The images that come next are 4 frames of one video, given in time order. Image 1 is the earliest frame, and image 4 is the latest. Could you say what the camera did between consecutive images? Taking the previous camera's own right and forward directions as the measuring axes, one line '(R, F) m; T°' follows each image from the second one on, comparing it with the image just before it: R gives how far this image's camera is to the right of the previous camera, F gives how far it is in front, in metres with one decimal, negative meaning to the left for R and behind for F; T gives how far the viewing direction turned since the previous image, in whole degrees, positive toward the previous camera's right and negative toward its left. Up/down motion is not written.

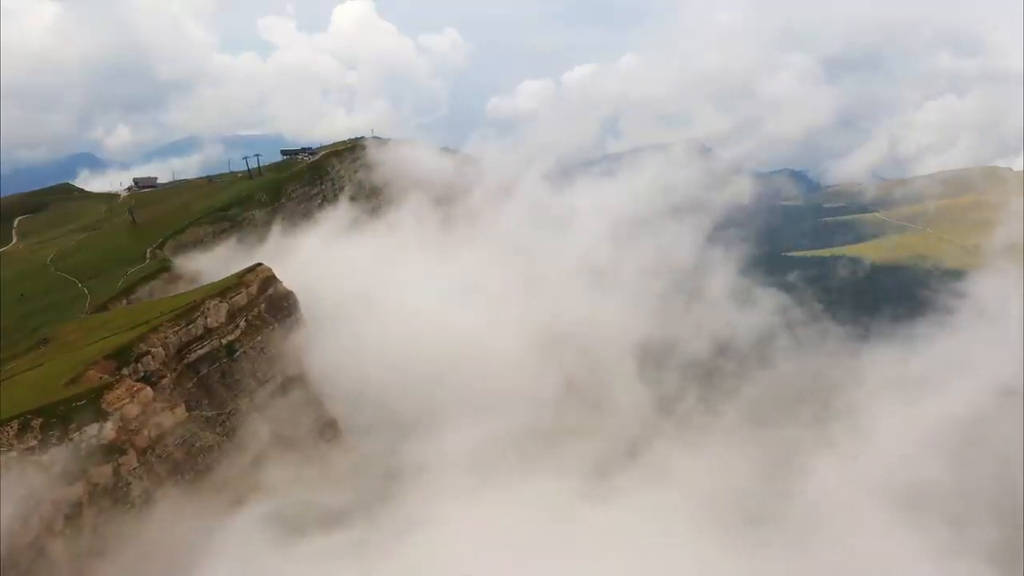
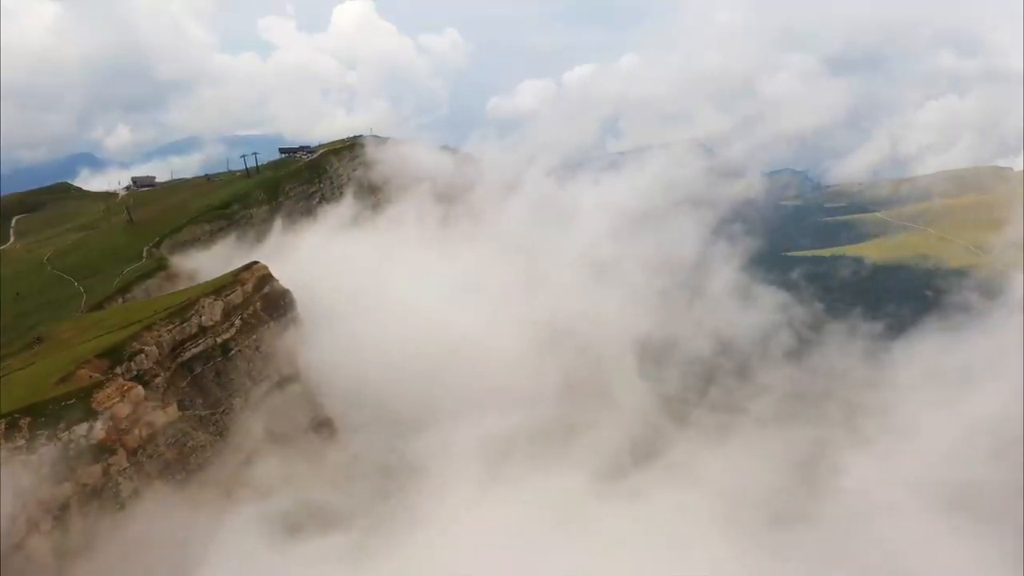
(+0.2, +1.0) m; 0°
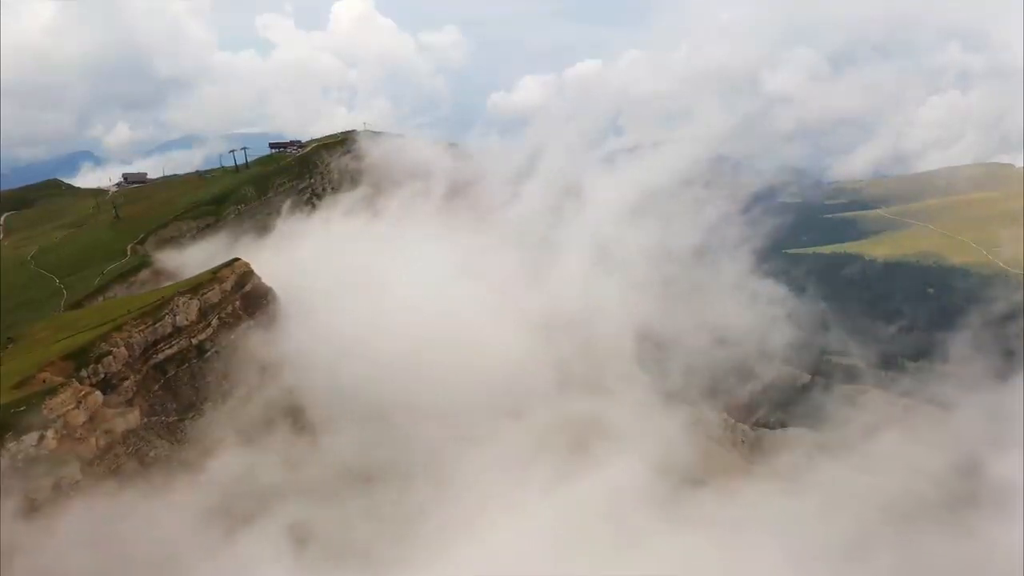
(+1.2, +4.0) m; 0°
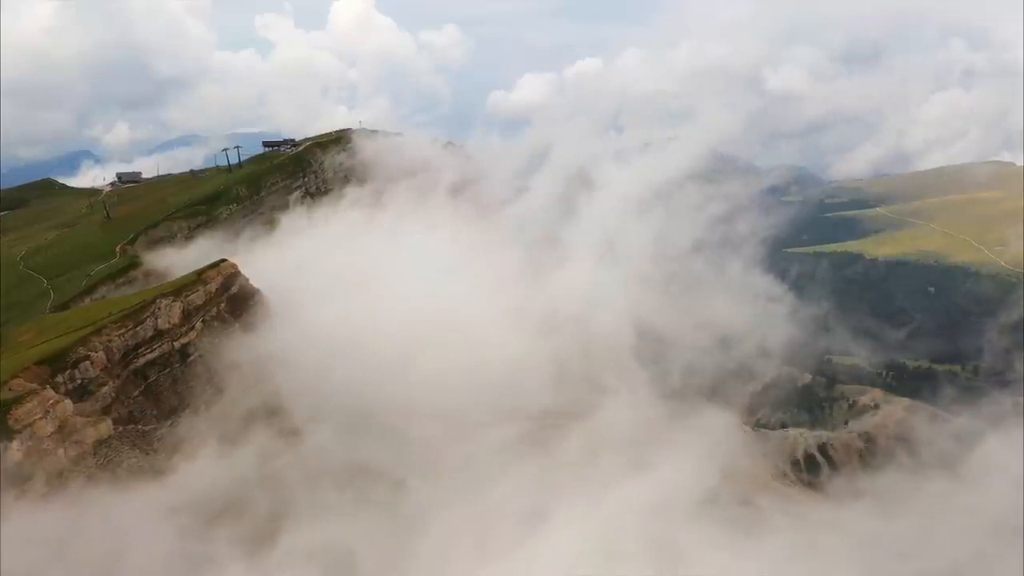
(+1.0, +2.2) m; 0°
